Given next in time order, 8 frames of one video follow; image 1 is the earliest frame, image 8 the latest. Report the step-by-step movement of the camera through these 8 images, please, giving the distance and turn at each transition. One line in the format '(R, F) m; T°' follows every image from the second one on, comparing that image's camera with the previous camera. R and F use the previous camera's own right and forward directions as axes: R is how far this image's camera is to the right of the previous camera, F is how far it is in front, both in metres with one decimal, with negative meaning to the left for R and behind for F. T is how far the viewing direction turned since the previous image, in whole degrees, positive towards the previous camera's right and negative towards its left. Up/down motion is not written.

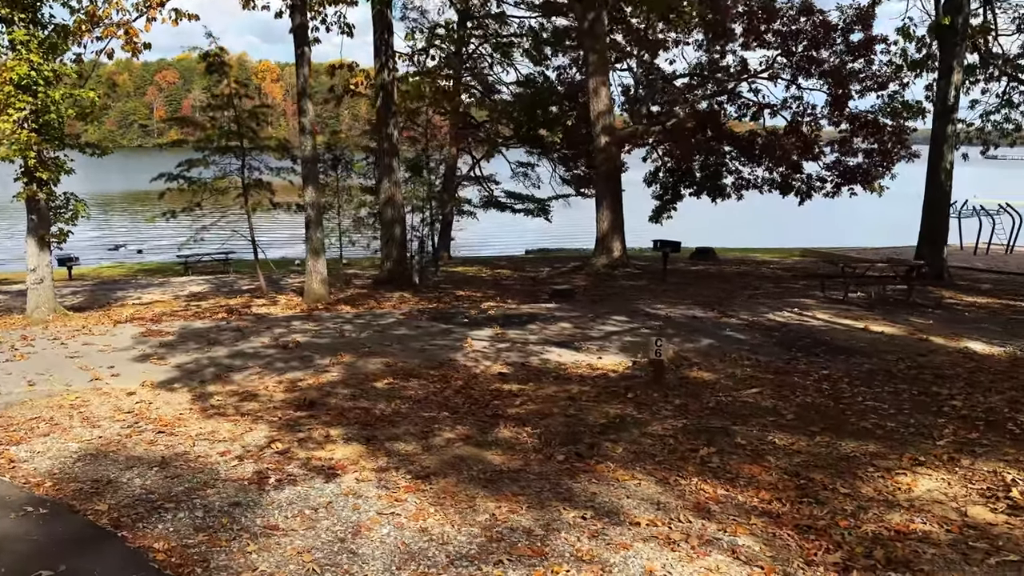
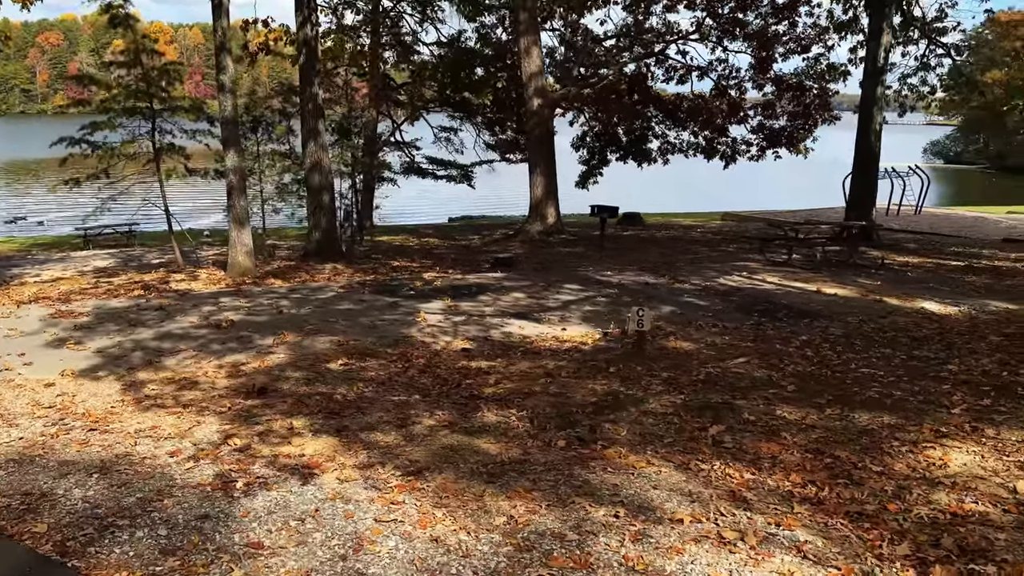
(-0.4, +0.5) m; +6°
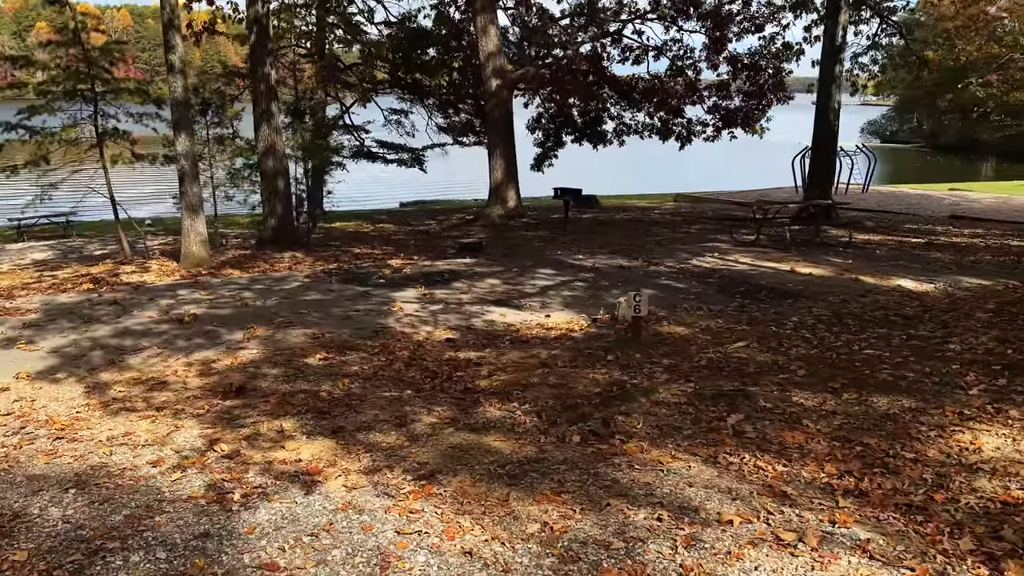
(-0.3, +0.3) m; +4°
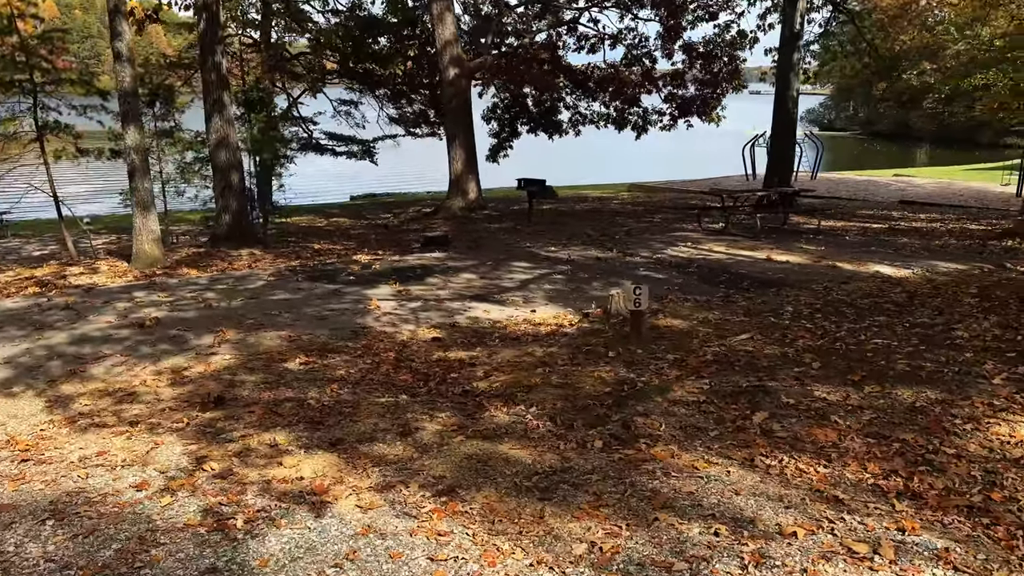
(-0.3, +0.3) m; +4°
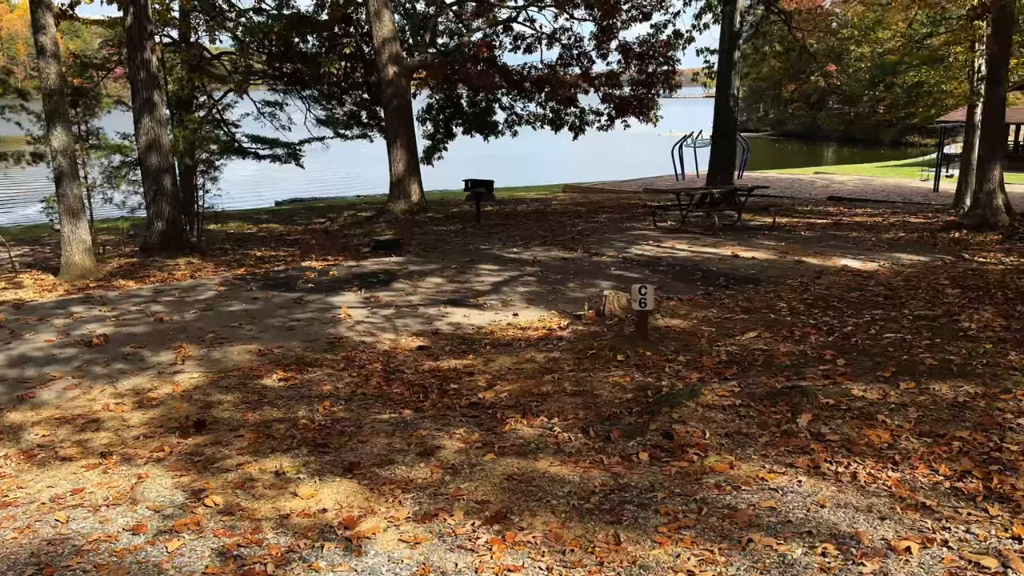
(-0.5, +0.4) m; +5°
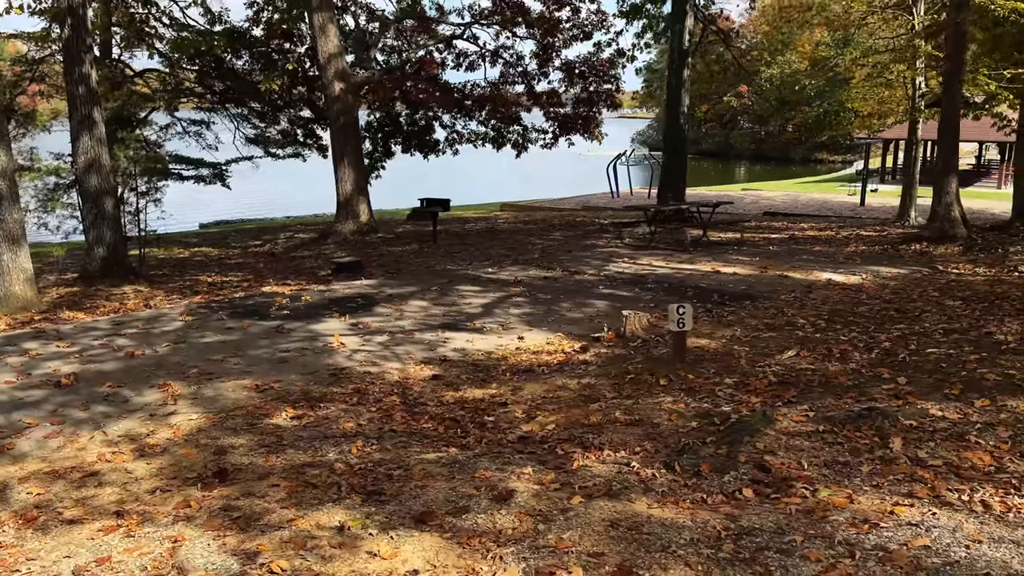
(-0.7, +0.4) m; +6°
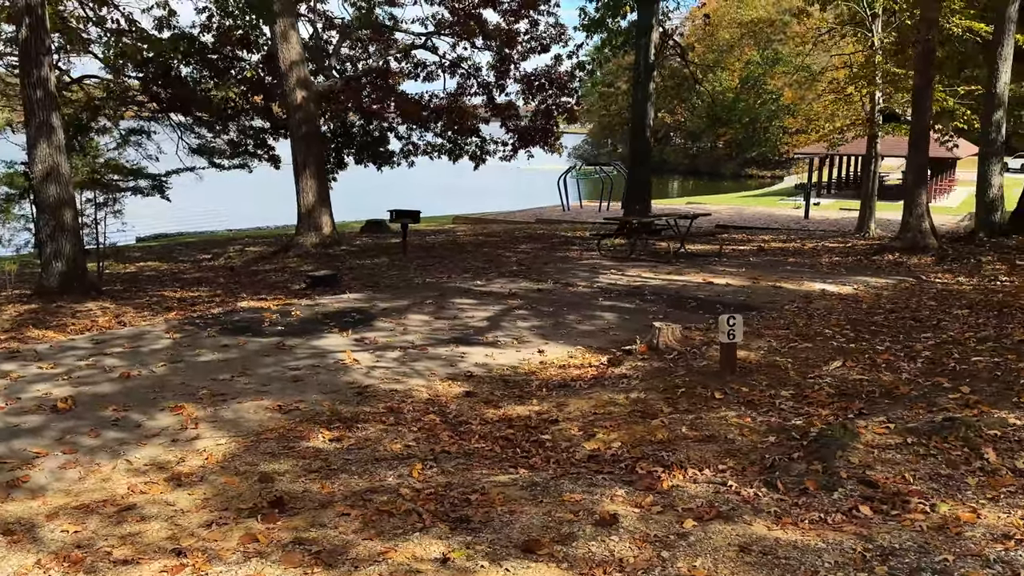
(-0.7, +0.2) m; +5°
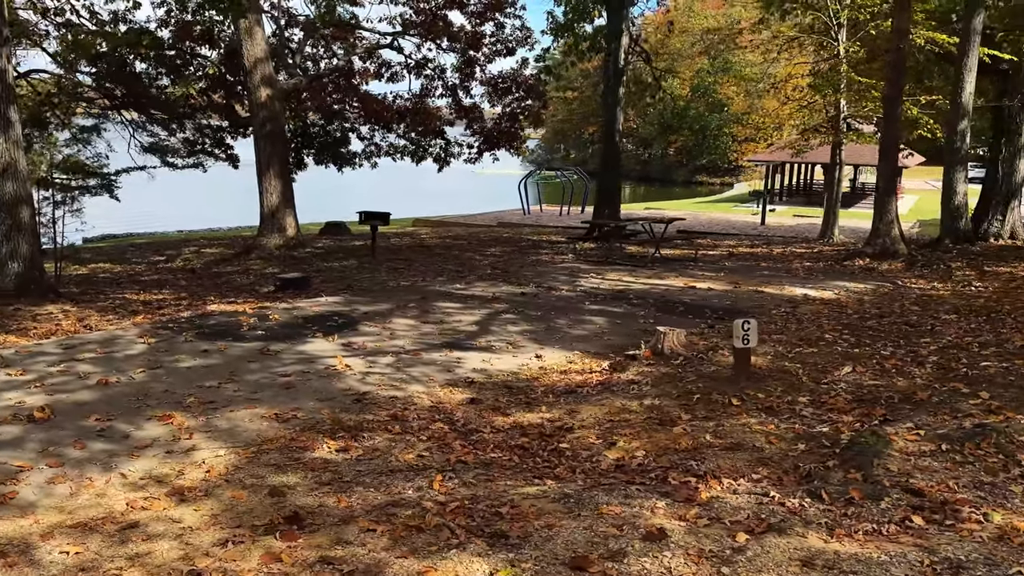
(-0.3, +0.2) m; +3°
